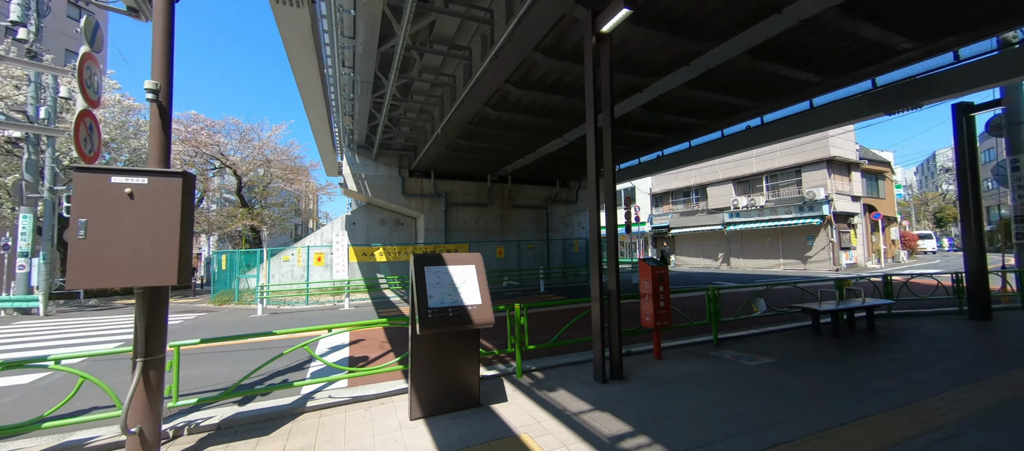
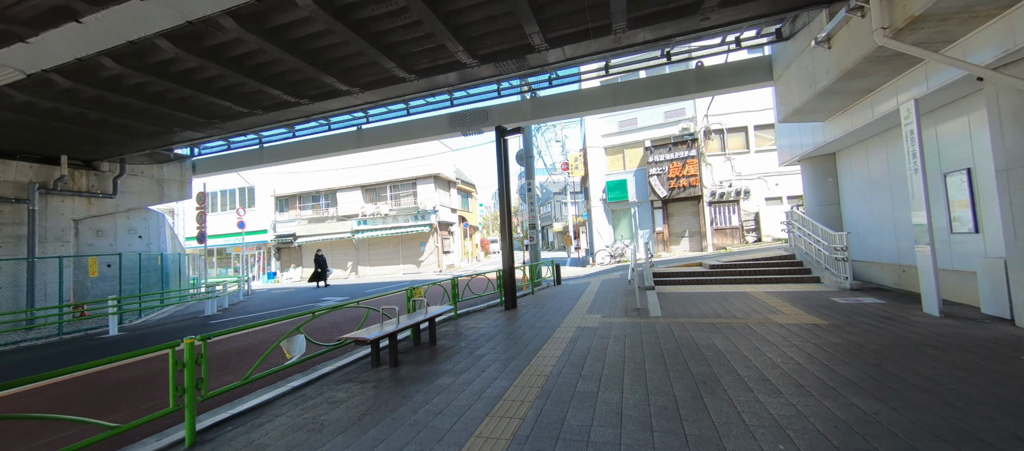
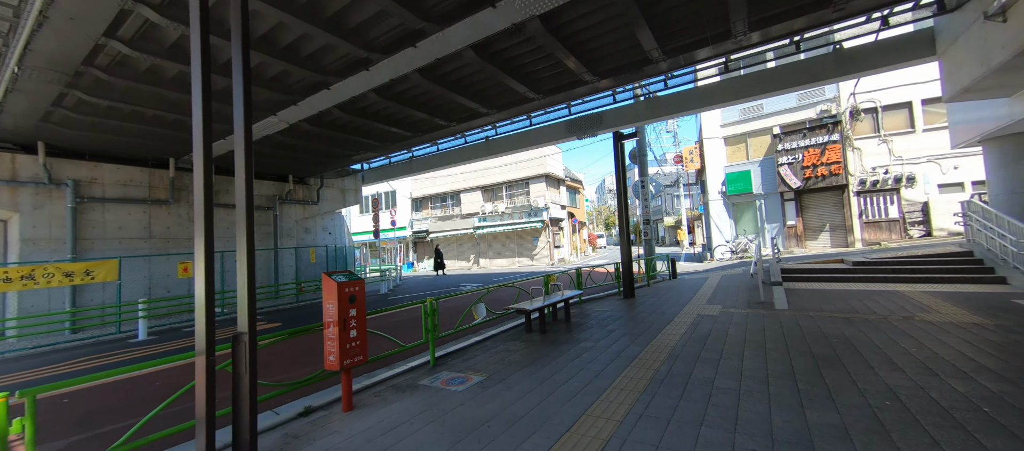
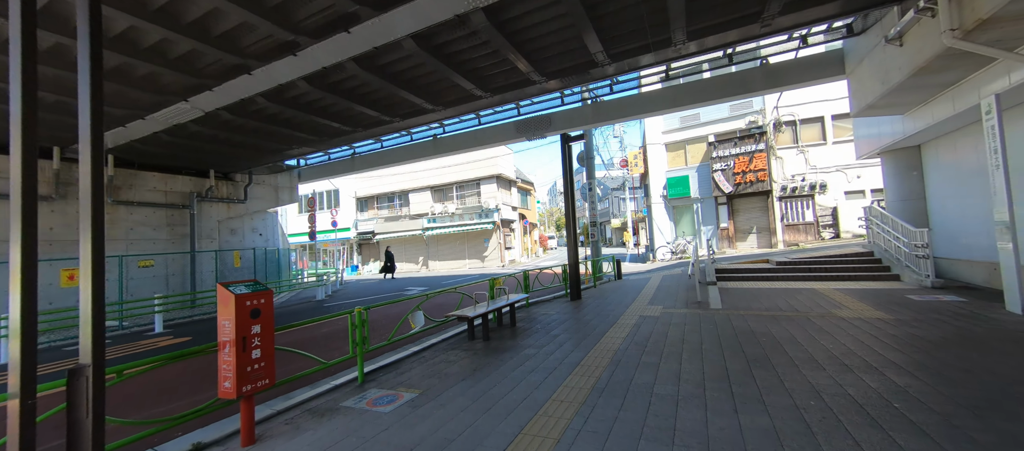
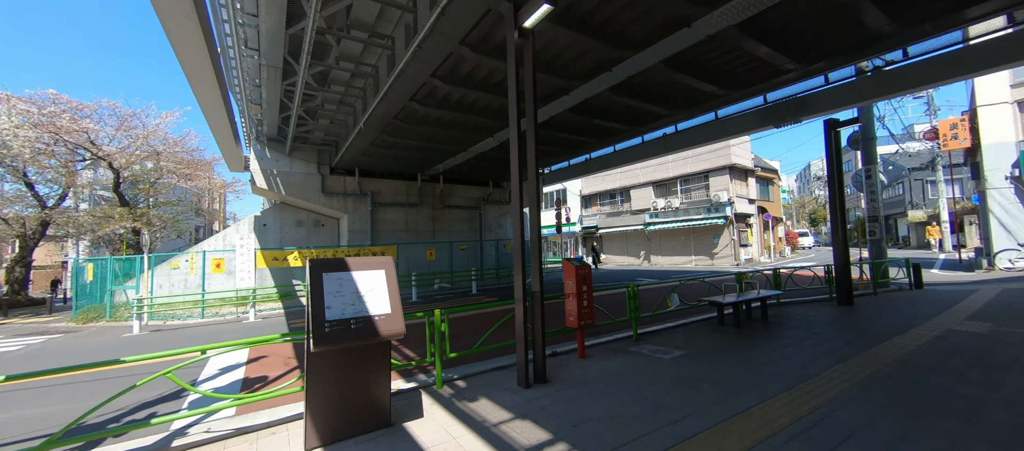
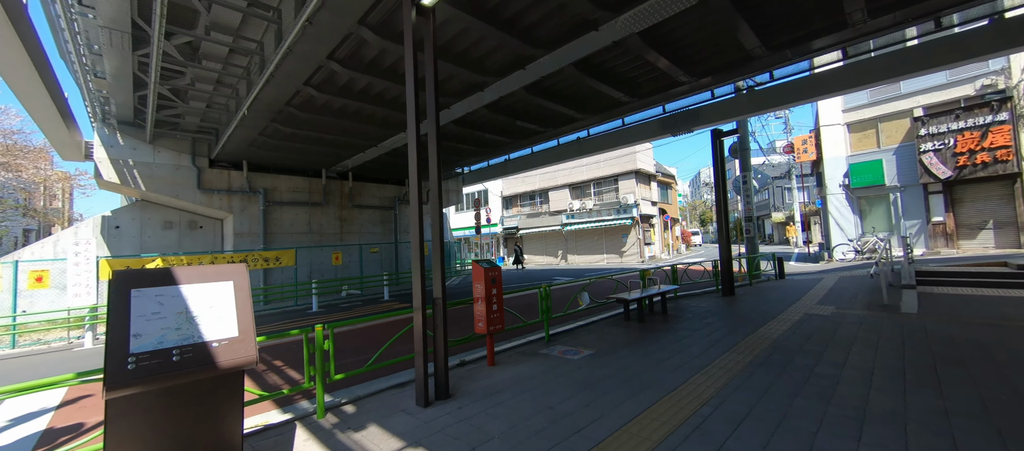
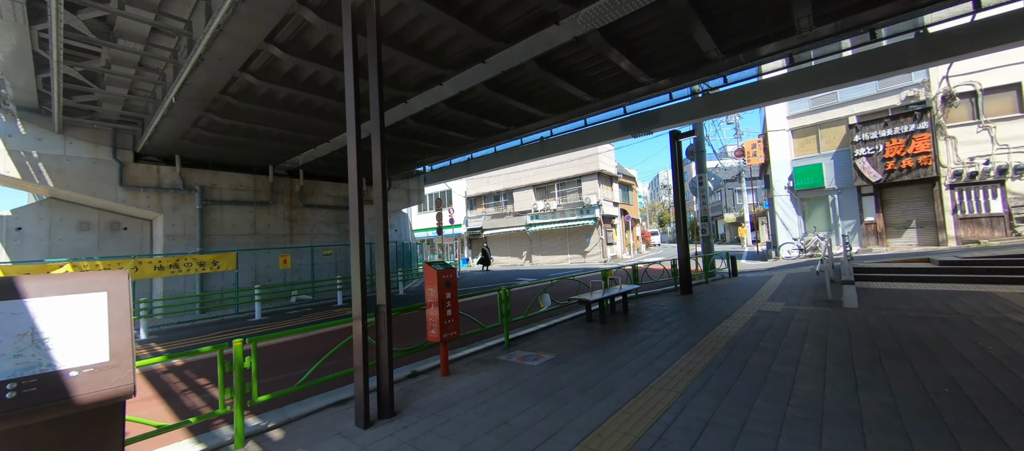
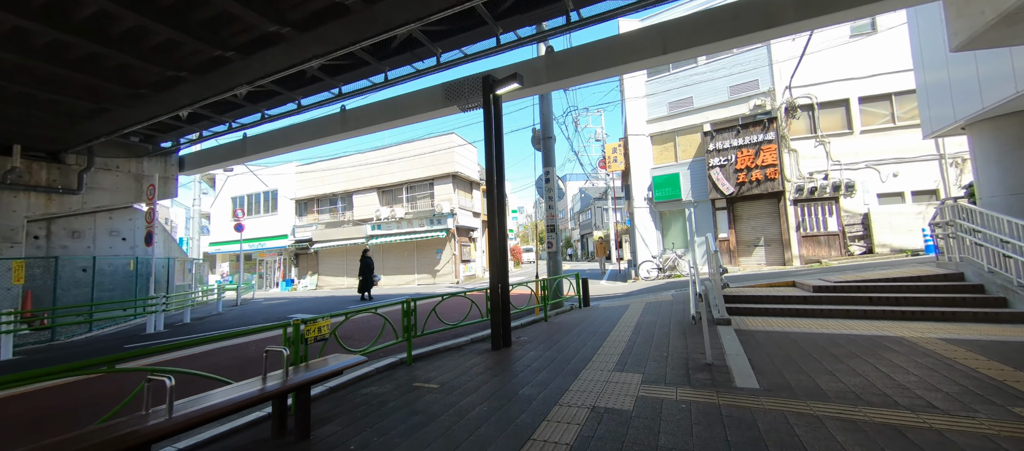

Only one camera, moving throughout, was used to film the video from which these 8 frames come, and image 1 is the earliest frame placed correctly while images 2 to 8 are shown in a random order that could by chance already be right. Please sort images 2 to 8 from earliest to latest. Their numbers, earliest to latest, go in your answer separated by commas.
5, 6, 7, 3, 4, 2, 8
